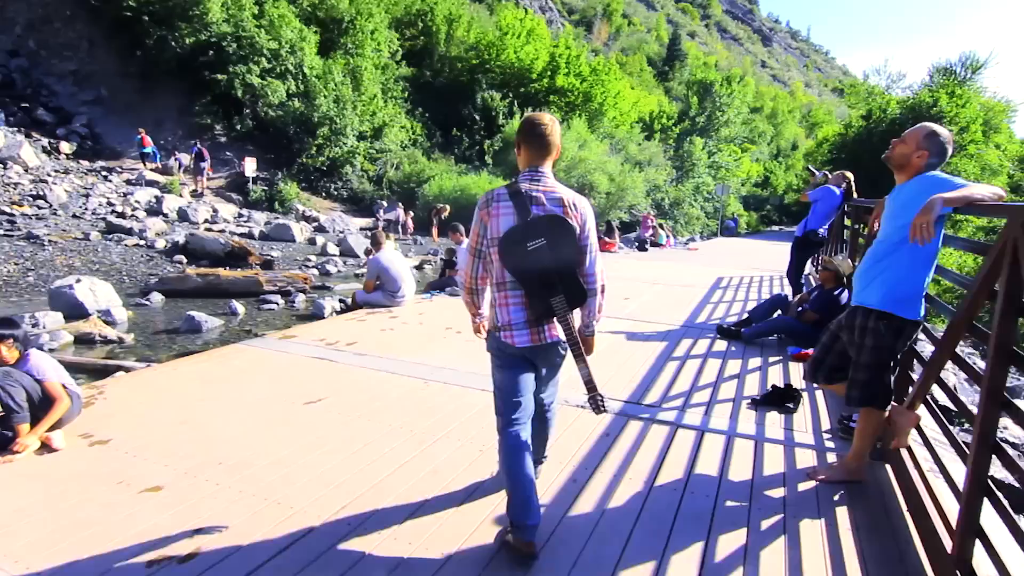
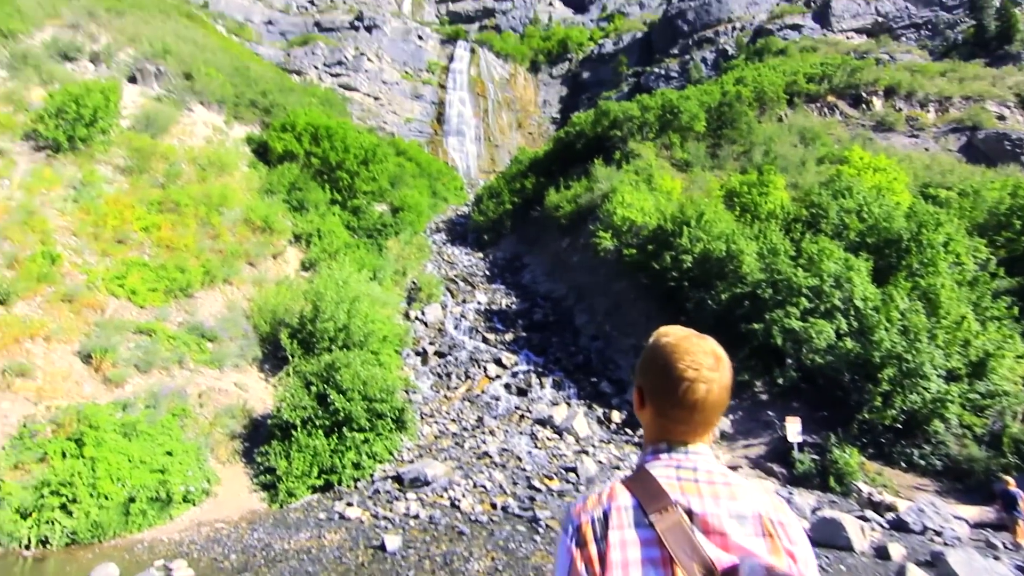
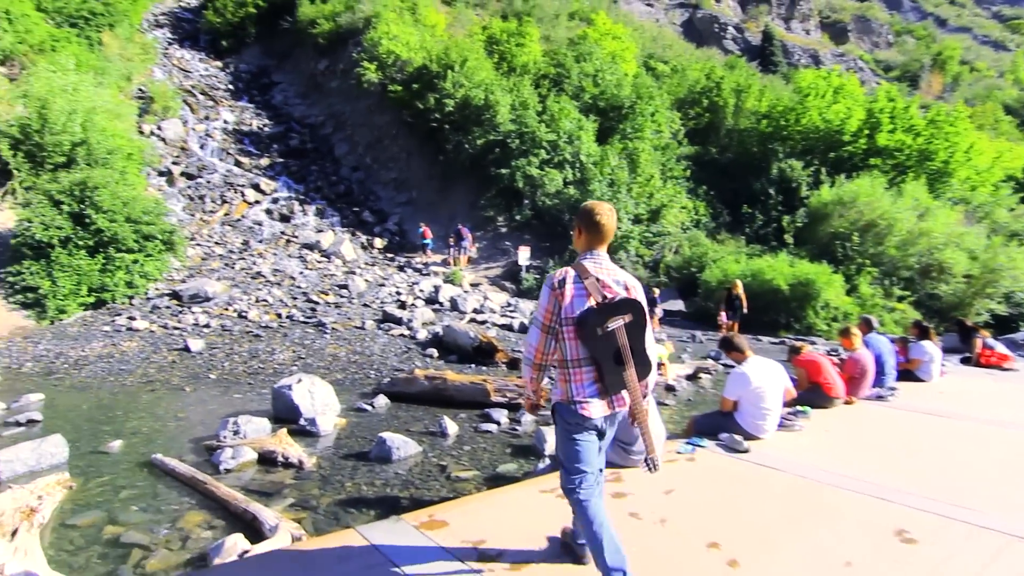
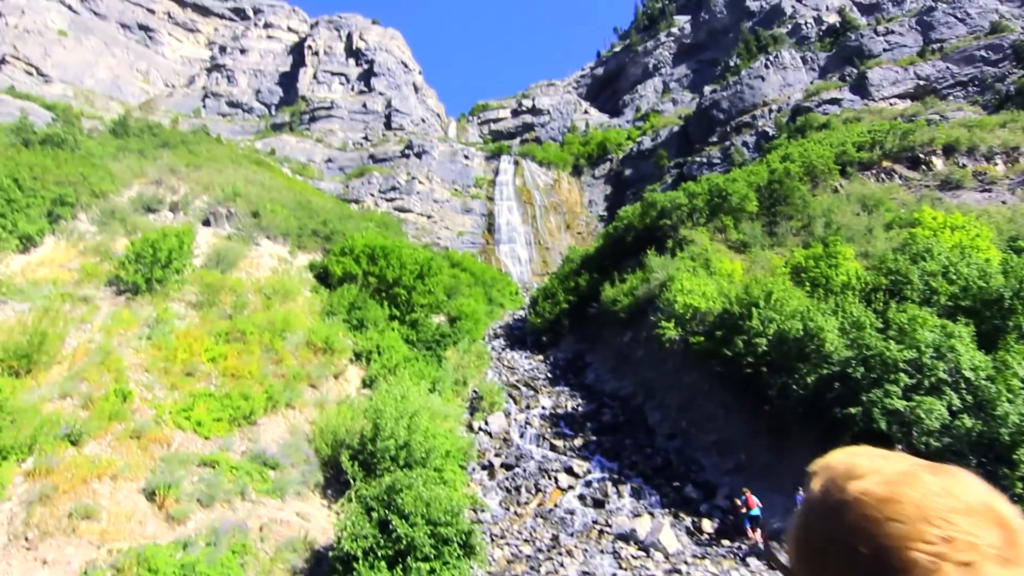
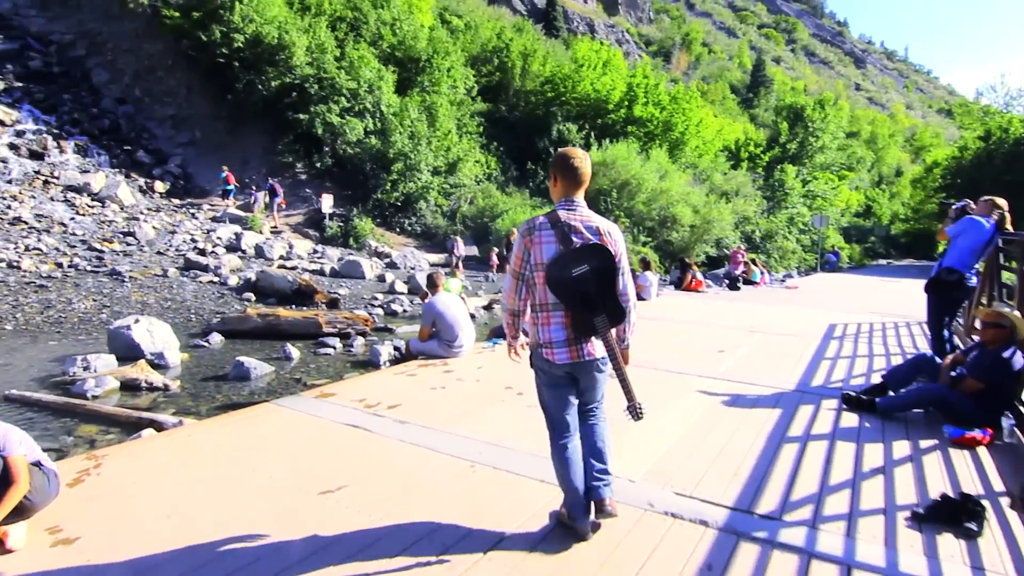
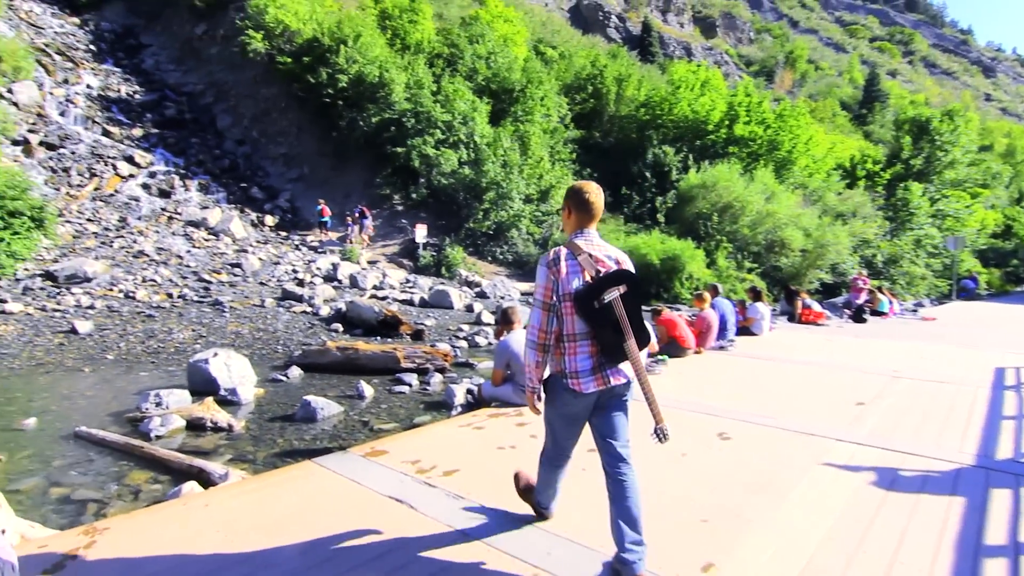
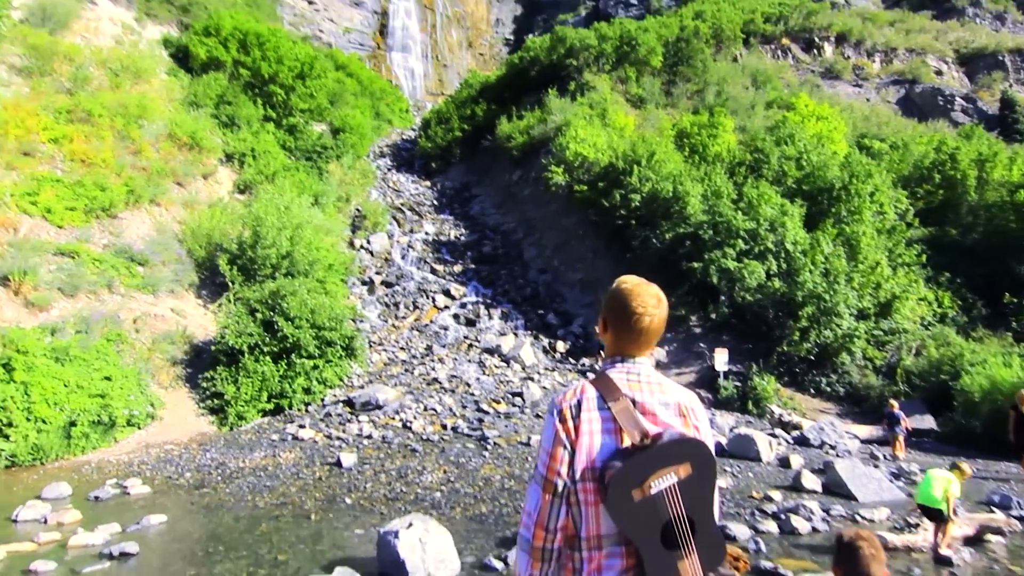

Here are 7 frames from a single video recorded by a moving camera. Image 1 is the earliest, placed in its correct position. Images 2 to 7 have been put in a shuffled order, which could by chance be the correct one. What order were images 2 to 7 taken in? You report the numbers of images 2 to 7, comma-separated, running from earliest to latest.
5, 6, 3, 7, 2, 4
